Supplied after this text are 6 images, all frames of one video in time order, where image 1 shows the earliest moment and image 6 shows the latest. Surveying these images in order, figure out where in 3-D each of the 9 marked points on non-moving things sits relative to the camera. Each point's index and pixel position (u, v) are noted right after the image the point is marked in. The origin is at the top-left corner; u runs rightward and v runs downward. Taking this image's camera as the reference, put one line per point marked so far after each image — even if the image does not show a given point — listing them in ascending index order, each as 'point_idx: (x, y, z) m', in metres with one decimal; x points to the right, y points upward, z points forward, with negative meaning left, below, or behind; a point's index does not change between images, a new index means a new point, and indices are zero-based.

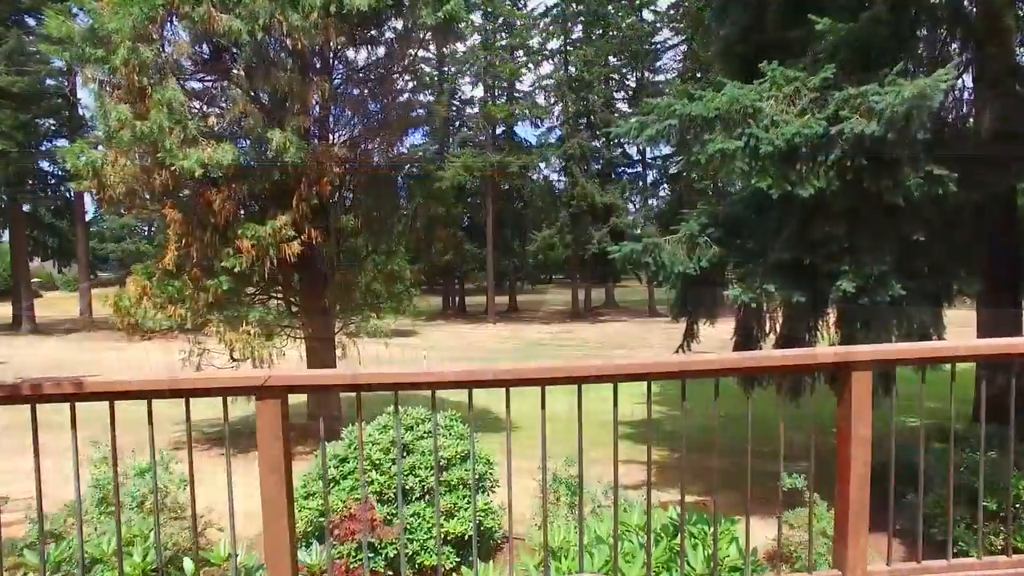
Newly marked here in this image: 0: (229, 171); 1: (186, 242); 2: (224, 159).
0: (-3.2, +1.3, +8.0) m
1: (-3.7, +0.6, +8.1) m
2: (-3.1, +1.4, +7.7) m
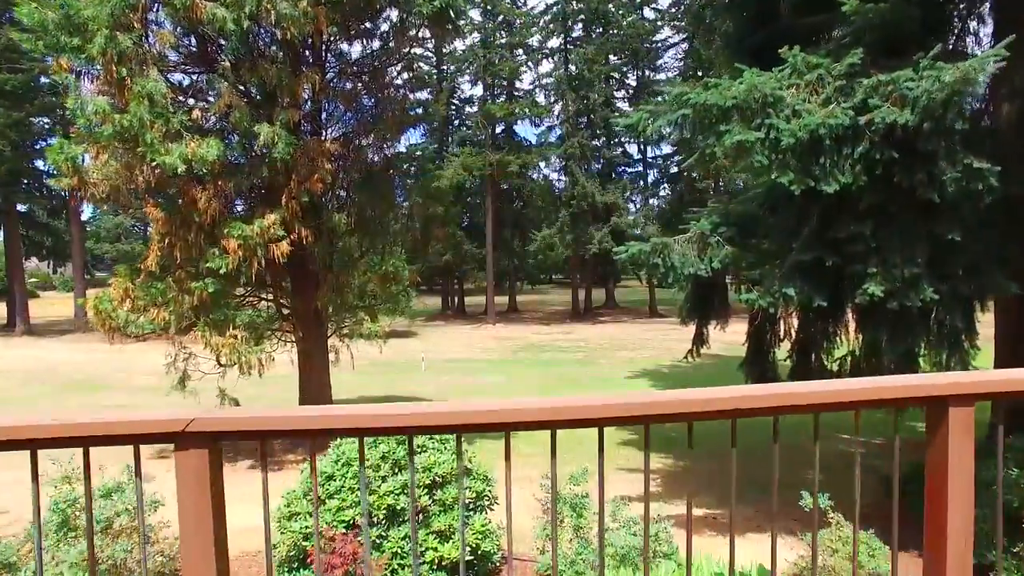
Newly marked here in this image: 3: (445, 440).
0: (-3.2, +1.3, +7.6) m
1: (-3.7, +0.6, +7.7) m
2: (-3.1, +1.4, +7.3) m
3: (-0.5, -1.1, +5.2) m
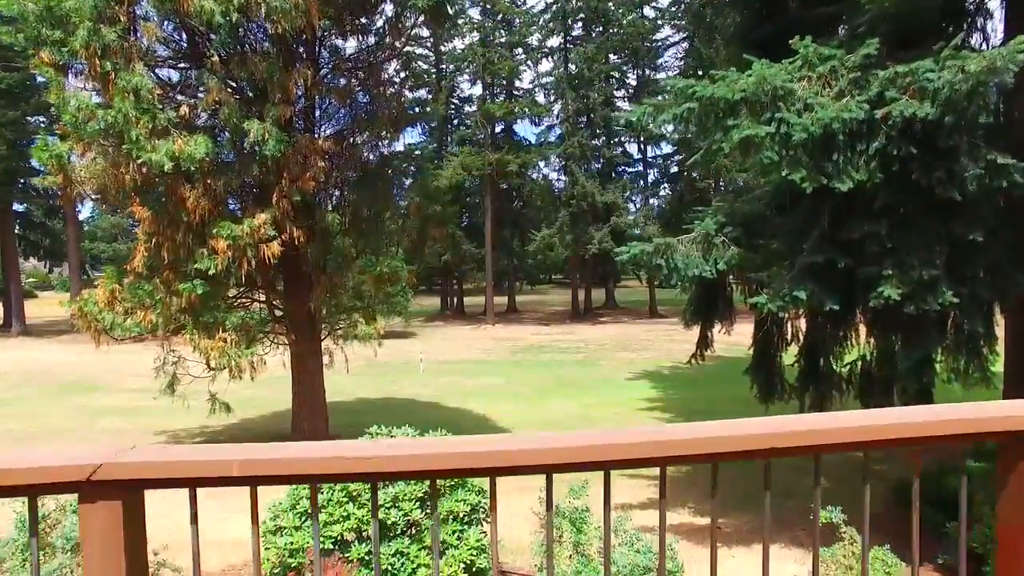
0: (-3.2, +1.3, +7.4) m
1: (-3.8, +0.5, +7.5) m
2: (-3.1, +1.4, +7.1) m
3: (-0.5, -1.1, +5.0) m
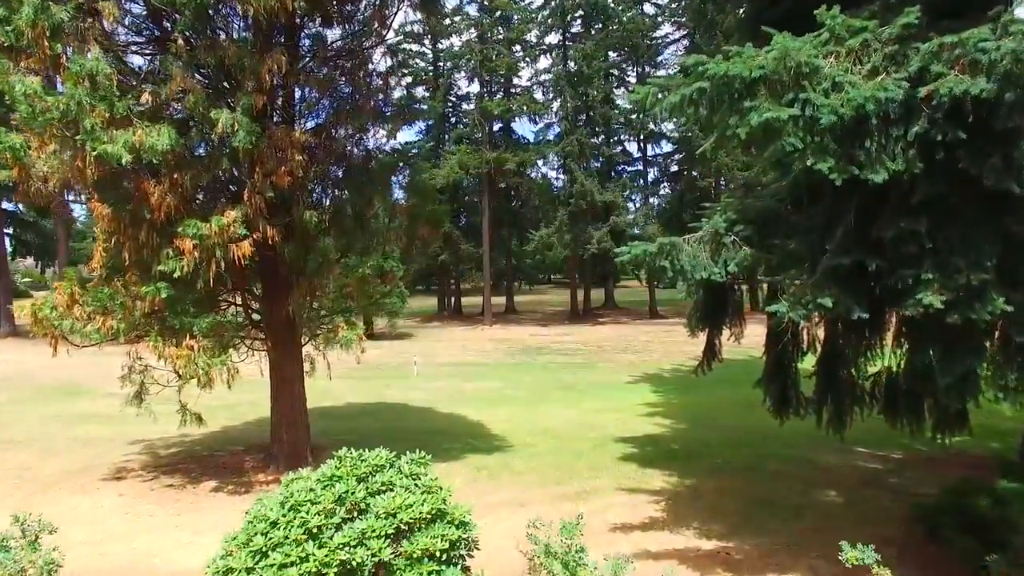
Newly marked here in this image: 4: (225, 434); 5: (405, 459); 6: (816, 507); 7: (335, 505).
0: (-3.3, +1.2, +6.8) m
1: (-3.8, +0.5, +6.9) m
2: (-3.2, +1.3, +6.5) m
3: (-0.6, -1.2, +4.4) m
4: (-4.4, -2.3, +11.0) m
5: (-0.7, -1.1, +4.7) m
6: (+3.6, -2.6, +8.4) m
7: (-1.0, -1.3, +4.1) m
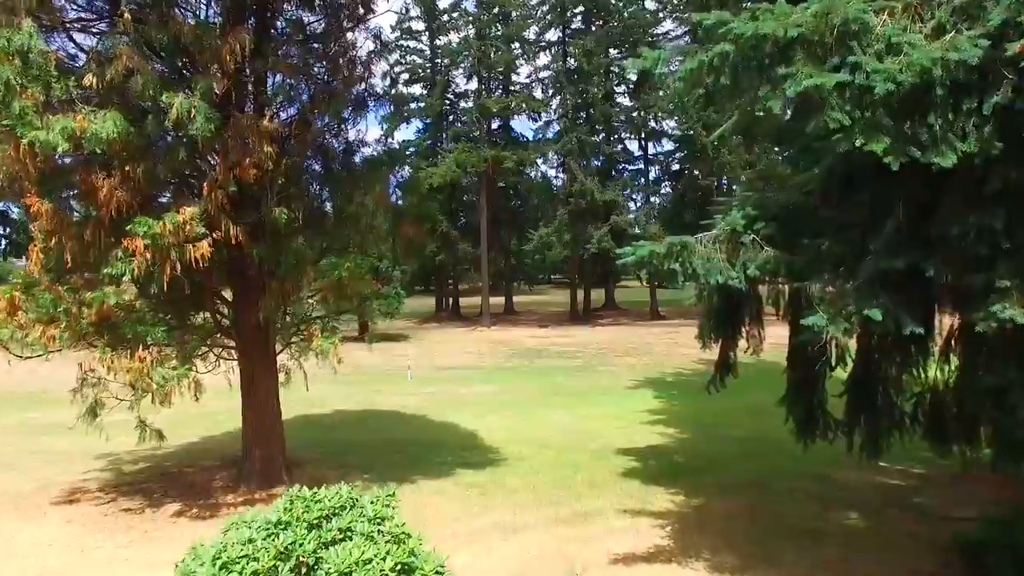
0: (-3.4, +1.2, +6.1) m
1: (-3.9, +0.5, +6.2) m
2: (-3.3, +1.3, +5.8) m
3: (-0.7, -1.2, +3.7) m
4: (-4.5, -2.3, +10.3) m
5: (-0.8, -1.2, +4.0) m
6: (+3.5, -2.6, +7.6) m
7: (-1.1, -1.3, +3.4) m
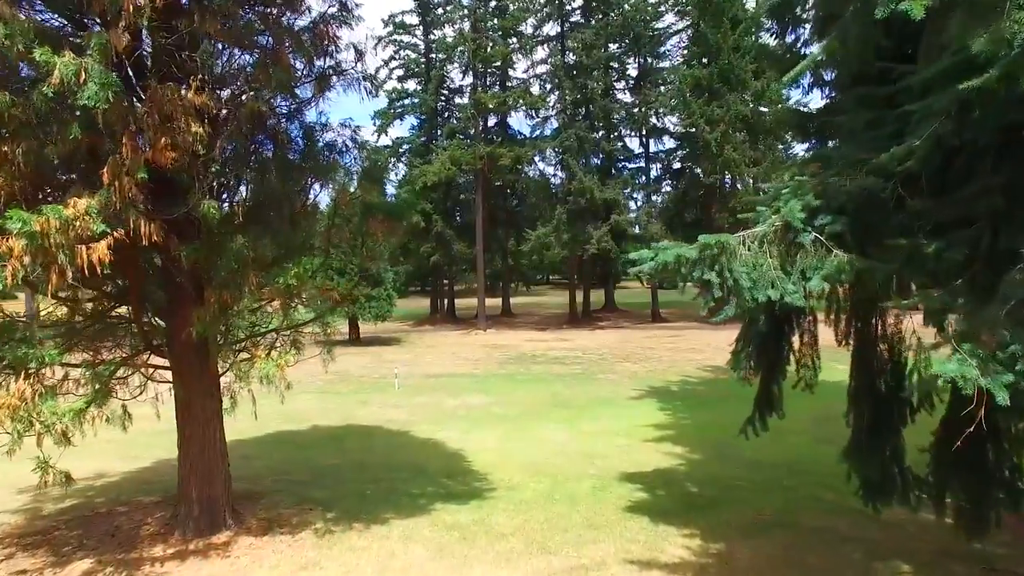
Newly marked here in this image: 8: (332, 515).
0: (-3.5, +1.1, +4.7) m
1: (-4.1, +0.4, +4.9) m
2: (-3.5, +1.2, +4.4) m
3: (-0.8, -1.3, +2.4) m
4: (-4.7, -2.4, +9.0) m
5: (-0.9, -1.3, +2.6) m
6: (+3.4, -2.7, +6.3) m
7: (-1.3, -1.4, +2.1) m
8: (-2.1, -2.6, +8.2) m
